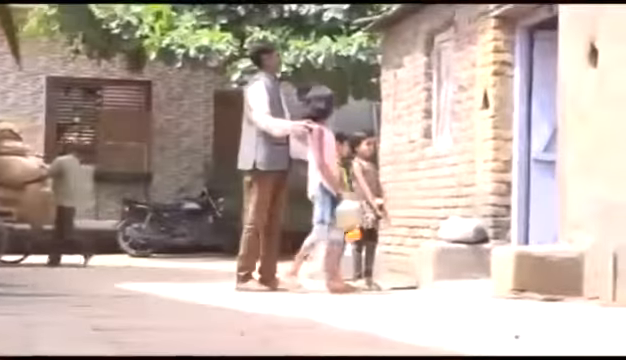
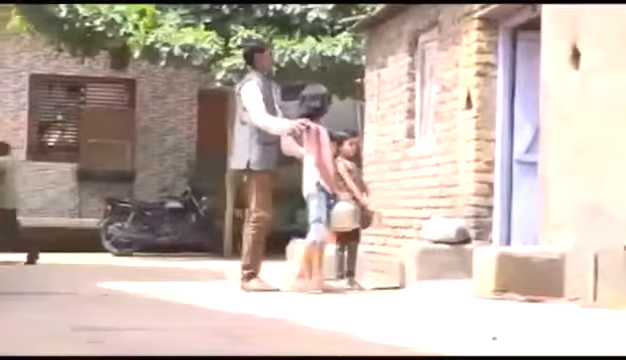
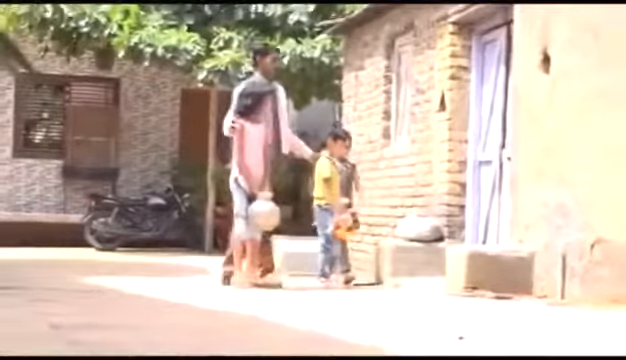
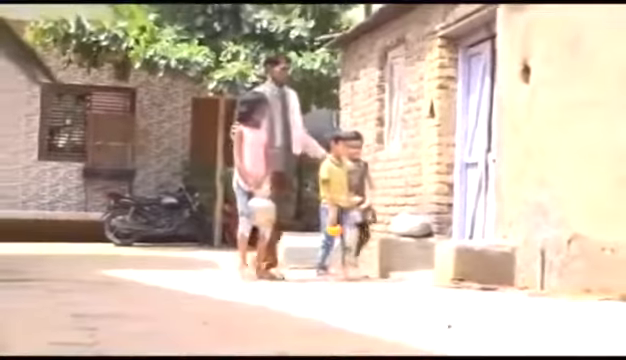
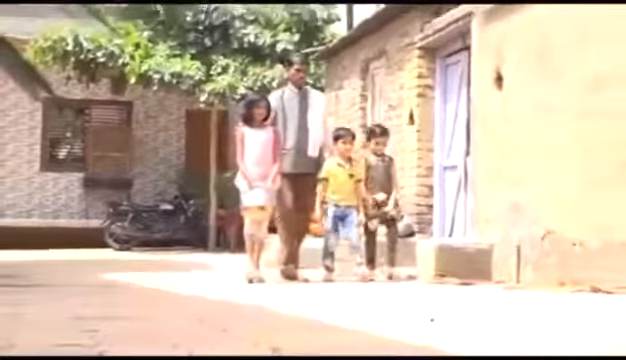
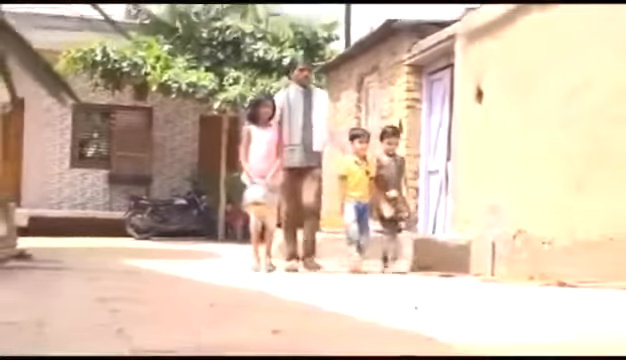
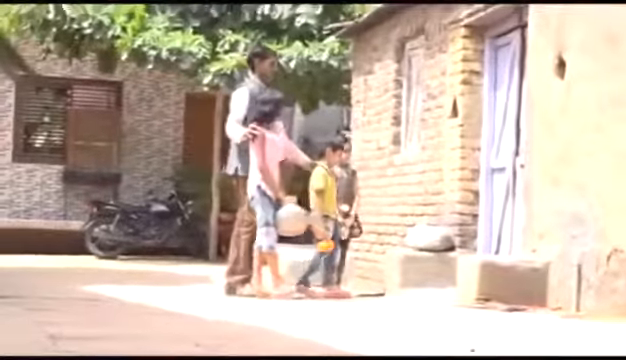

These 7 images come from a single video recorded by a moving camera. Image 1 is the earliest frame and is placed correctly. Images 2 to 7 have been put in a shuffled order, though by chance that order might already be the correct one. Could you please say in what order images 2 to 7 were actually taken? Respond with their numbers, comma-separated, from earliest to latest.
2, 7, 3, 4, 5, 6
